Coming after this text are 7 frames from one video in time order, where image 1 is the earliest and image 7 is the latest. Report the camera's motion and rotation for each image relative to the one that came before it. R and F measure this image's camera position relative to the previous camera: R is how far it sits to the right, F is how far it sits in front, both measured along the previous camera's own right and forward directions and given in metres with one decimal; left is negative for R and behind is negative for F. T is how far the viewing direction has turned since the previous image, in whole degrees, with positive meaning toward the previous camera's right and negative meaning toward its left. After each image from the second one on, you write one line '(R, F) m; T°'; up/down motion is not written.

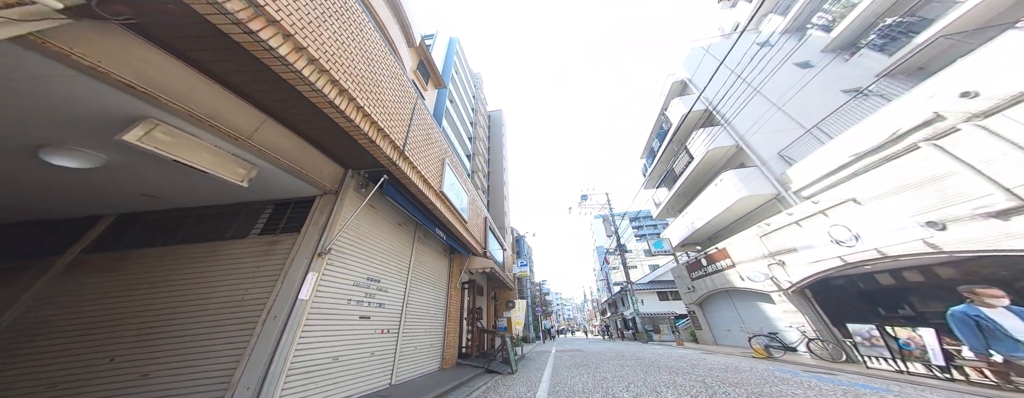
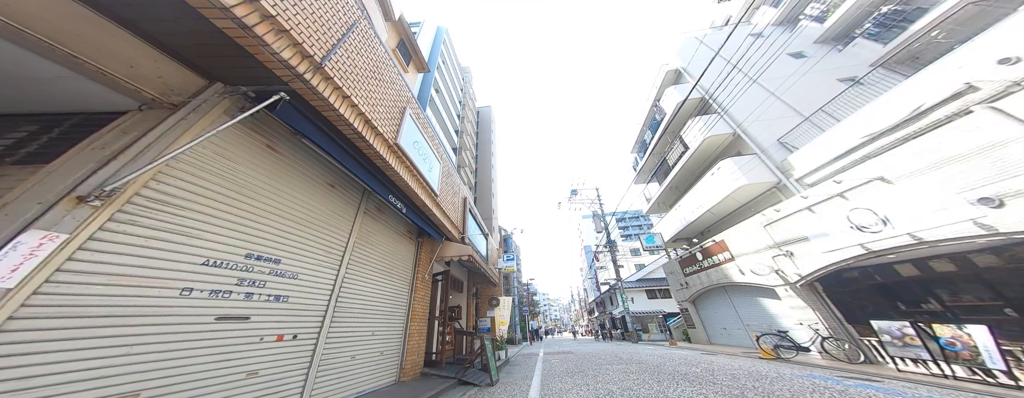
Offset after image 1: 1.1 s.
(+0.1, +1.1) m; +3°
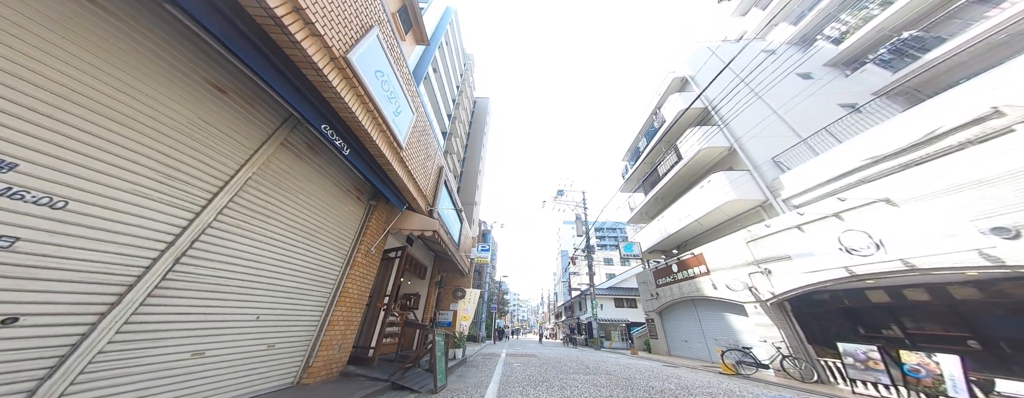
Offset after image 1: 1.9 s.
(+0.1, +0.8) m; +4°
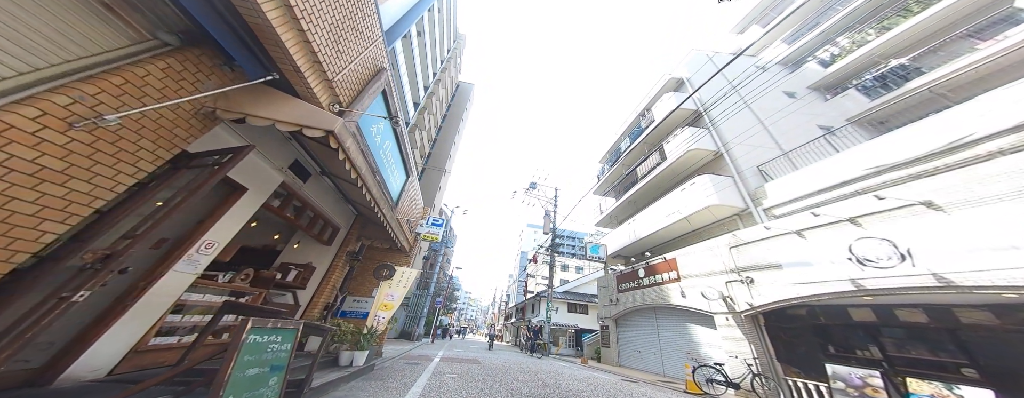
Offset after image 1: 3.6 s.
(+0.2, +1.8) m; +8°
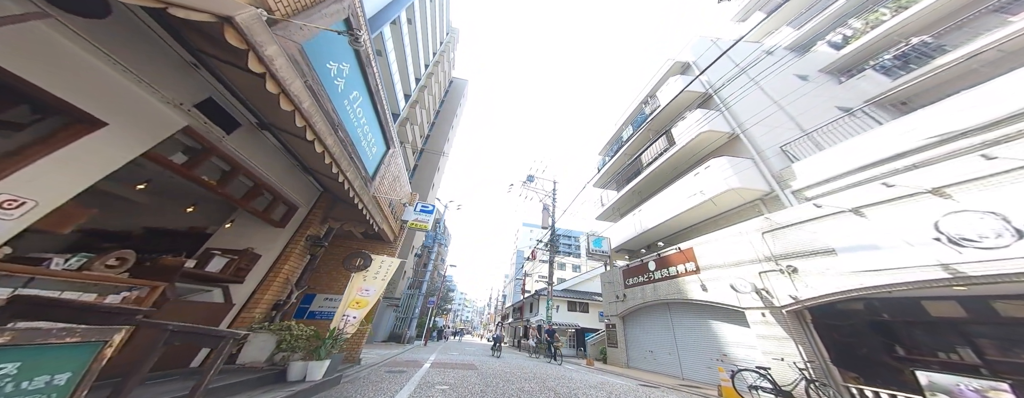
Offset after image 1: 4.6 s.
(-0.1, +1.0) m; +1°
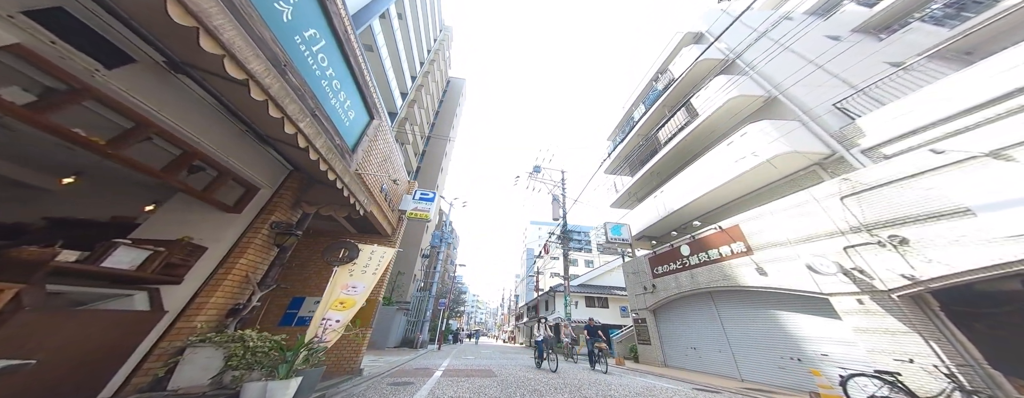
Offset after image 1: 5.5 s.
(-0.2, +1.0) m; -2°
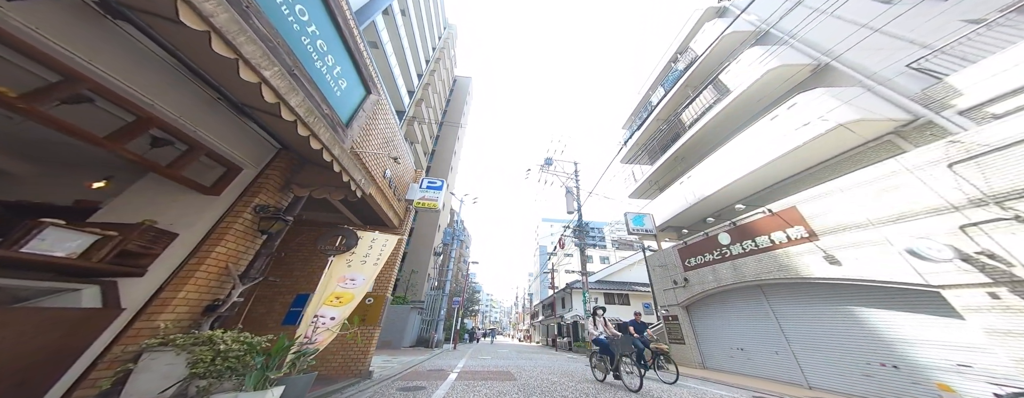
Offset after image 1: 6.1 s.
(-0.1, +0.6) m; -3°
